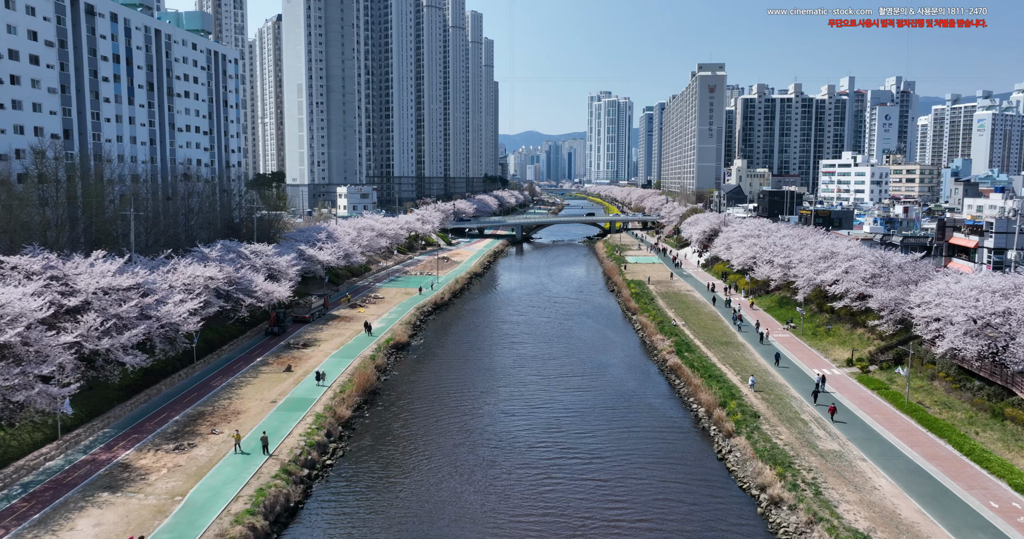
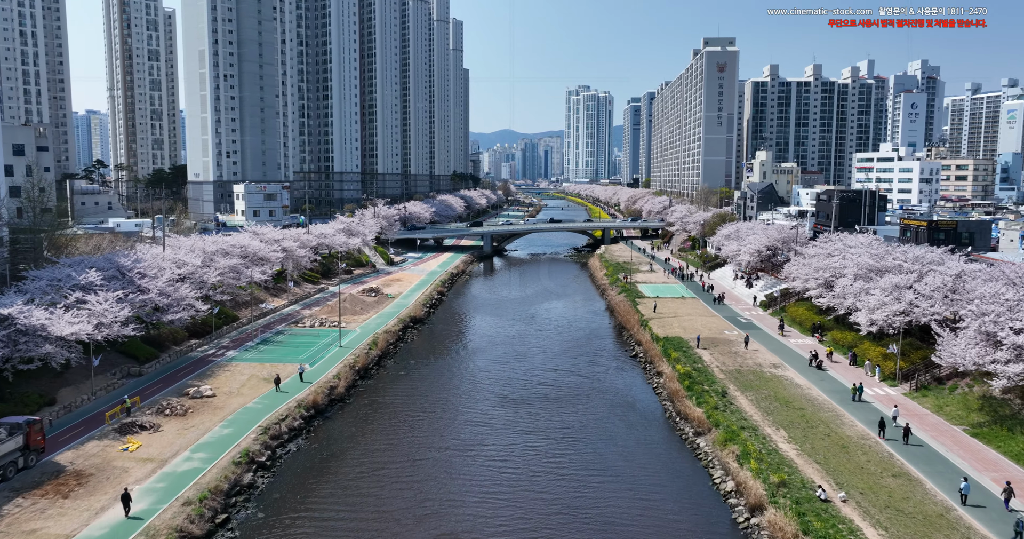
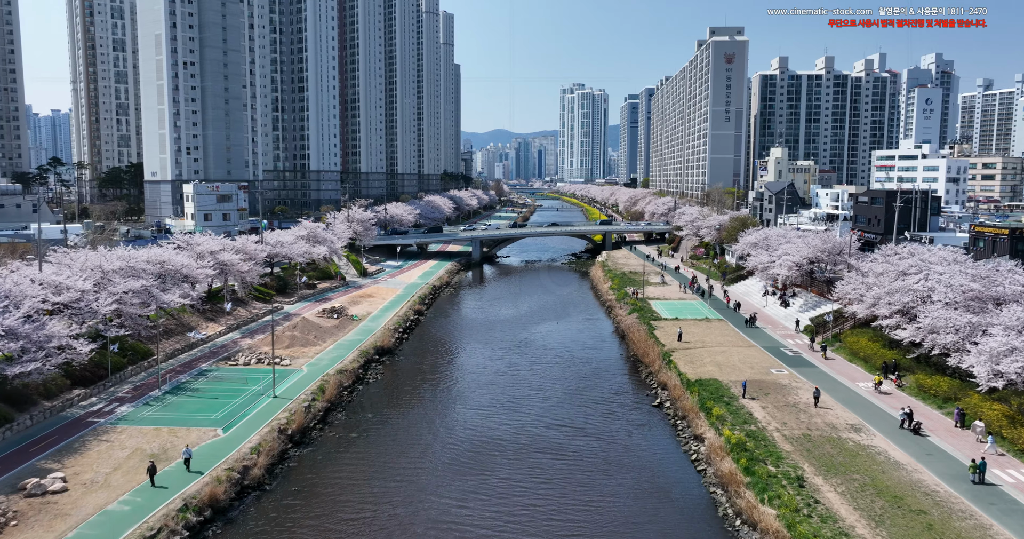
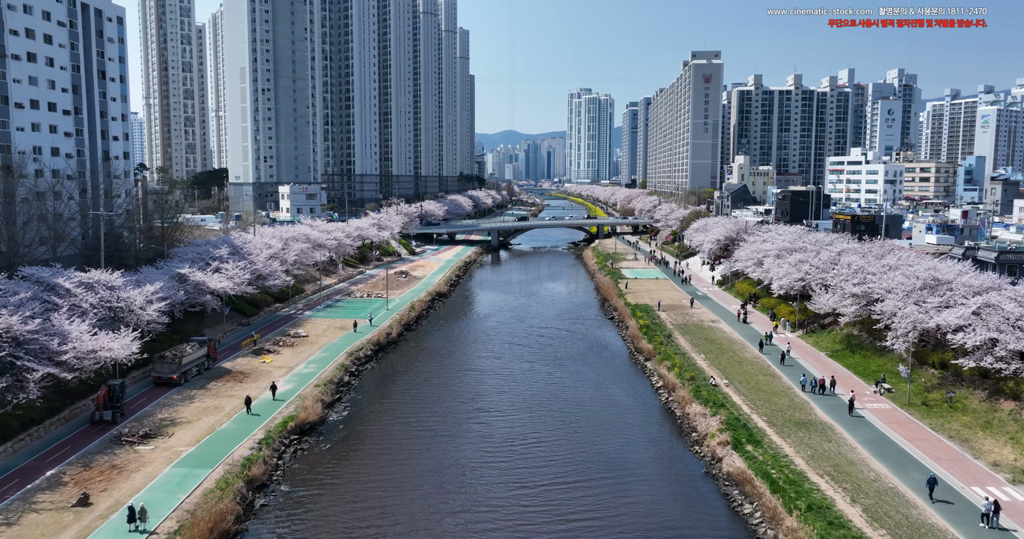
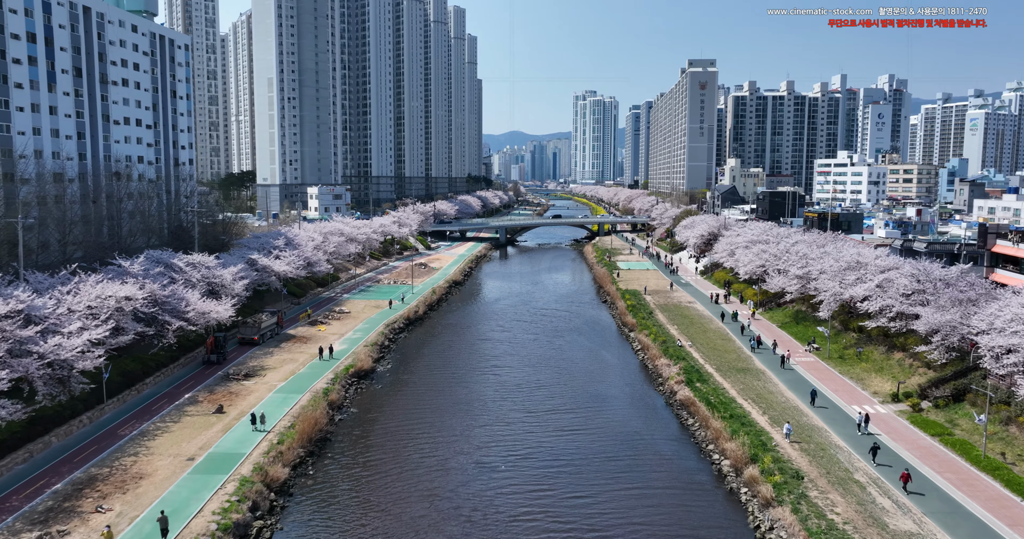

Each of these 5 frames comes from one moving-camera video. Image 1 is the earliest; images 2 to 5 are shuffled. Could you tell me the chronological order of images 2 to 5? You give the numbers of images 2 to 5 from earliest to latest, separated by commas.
5, 4, 2, 3
